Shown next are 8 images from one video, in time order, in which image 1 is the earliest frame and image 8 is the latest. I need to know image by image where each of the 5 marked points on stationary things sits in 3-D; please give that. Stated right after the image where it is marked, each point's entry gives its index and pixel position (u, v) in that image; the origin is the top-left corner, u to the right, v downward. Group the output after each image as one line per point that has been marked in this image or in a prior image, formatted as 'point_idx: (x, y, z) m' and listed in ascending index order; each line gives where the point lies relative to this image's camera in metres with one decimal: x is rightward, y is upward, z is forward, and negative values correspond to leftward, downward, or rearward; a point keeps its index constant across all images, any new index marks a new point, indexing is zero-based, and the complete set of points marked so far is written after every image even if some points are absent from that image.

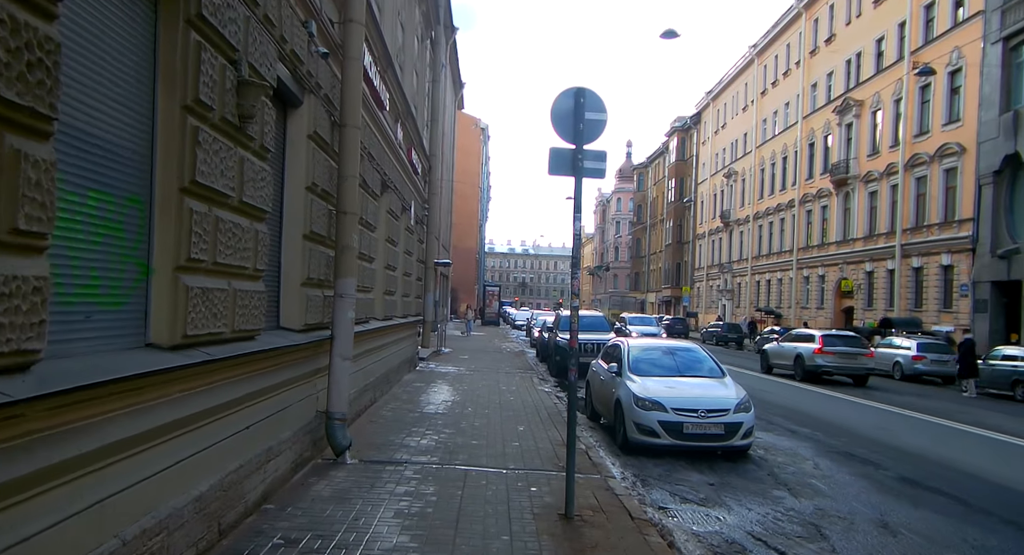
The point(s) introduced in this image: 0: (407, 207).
0: (-2.3, +1.5, +13.6) m
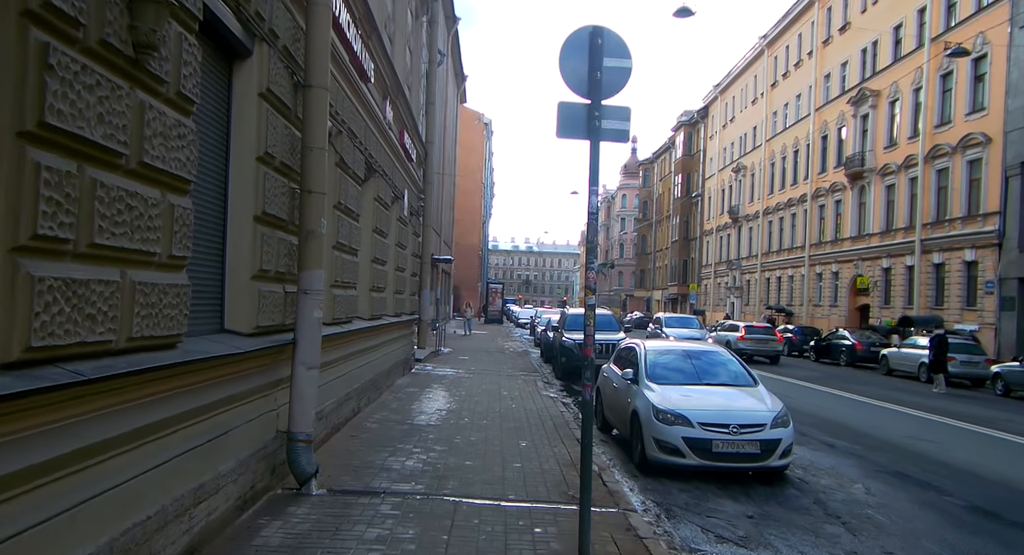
0: (-2.2, +1.6, +12.4) m
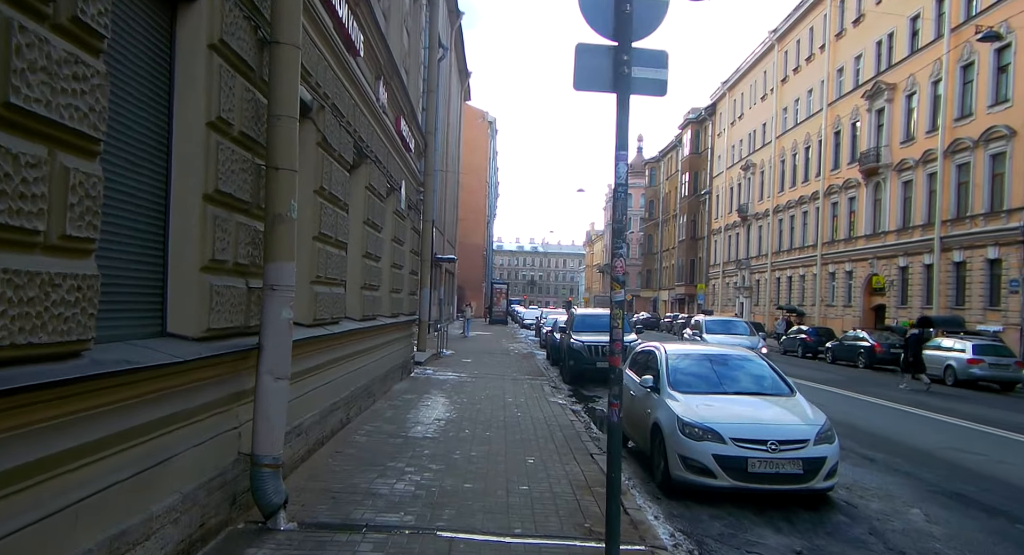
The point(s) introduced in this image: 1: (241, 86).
0: (-2.2, +1.7, +11.5) m
1: (-1.9, +1.4, +4.4) m
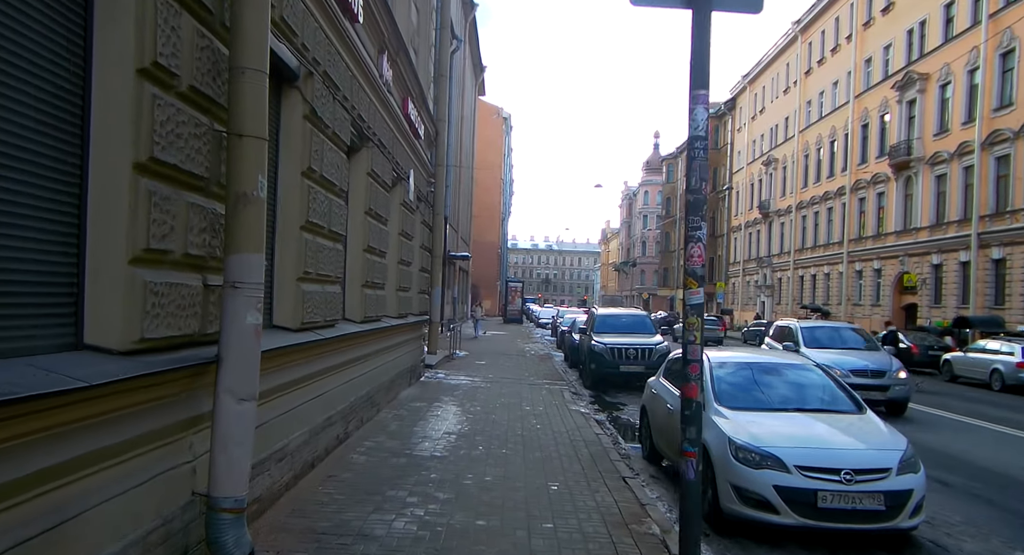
0: (-1.9, +1.7, +10.6) m
1: (-1.8, +1.4, +3.5) m
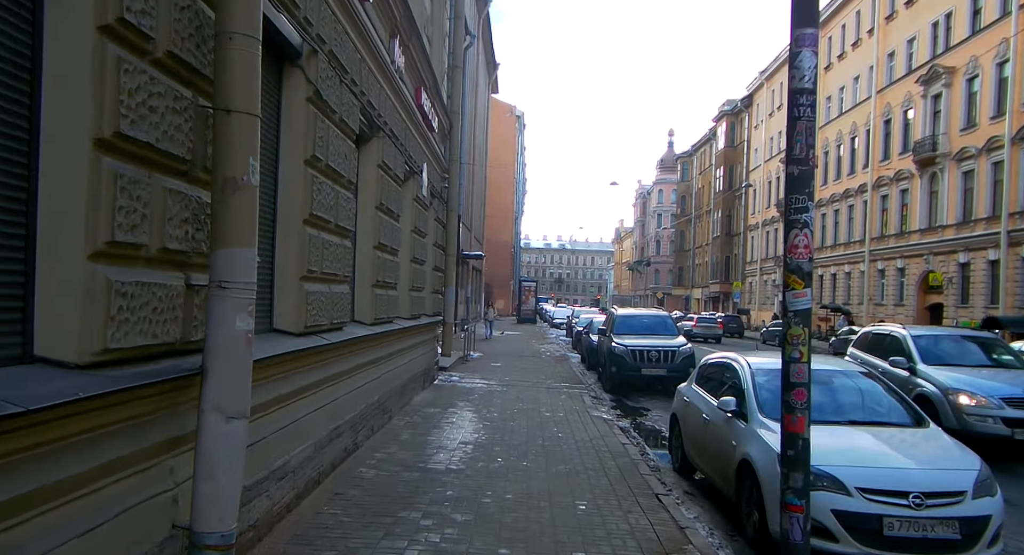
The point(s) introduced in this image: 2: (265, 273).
0: (-1.6, +1.7, +10.0) m
1: (-1.6, +1.4, +3.0) m
2: (-1.9, 0.0, +4.8) m
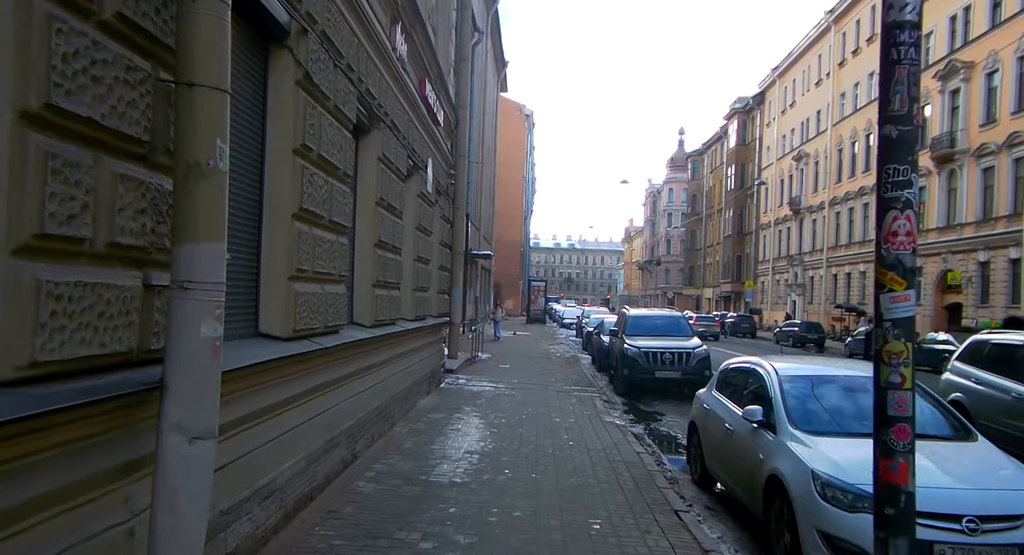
0: (-1.4, +1.7, +9.6) m
1: (-1.6, +1.4, +2.5) m
2: (-1.8, 0.0, +4.4) m
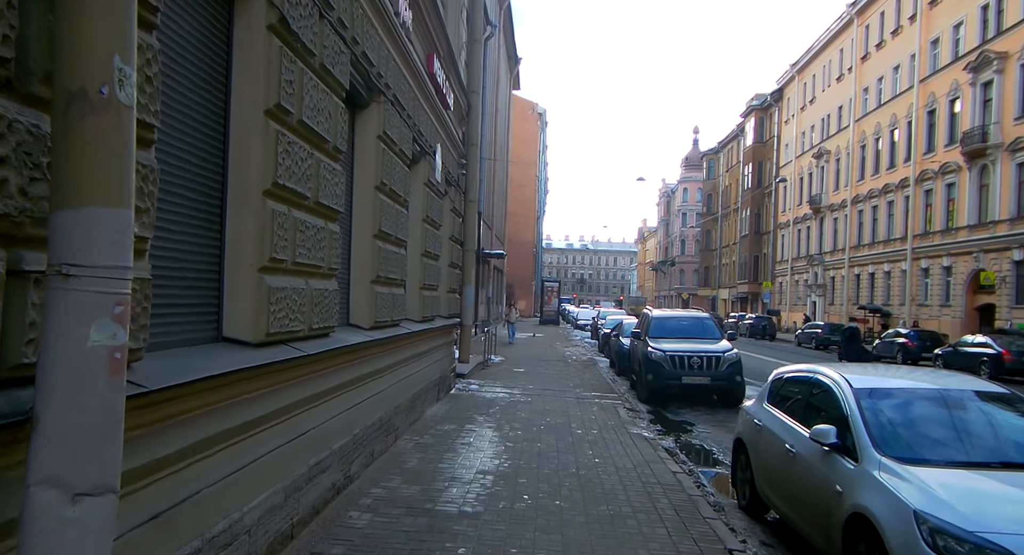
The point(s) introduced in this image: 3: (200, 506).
0: (-1.2, +1.8, +8.7) m
1: (-1.5, +1.4, +1.7) m
2: (-1.7, +0.1, +3.5) m
3: (-1.5, -1.1, +3.0) m
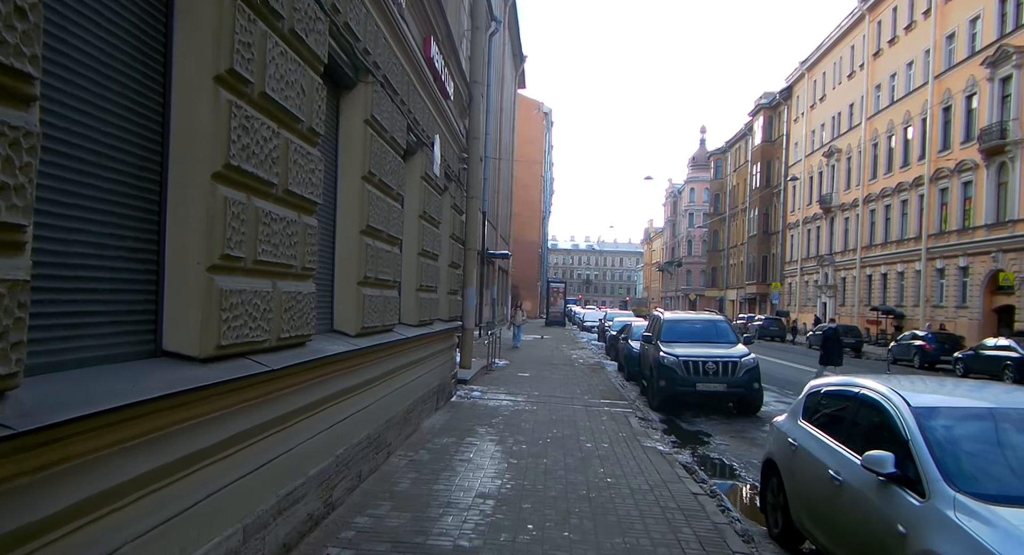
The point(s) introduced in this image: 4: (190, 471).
0: (-1.1, +1.8, +8.1) m
1: (-1.5, +1.4, +1.0) m
2: (-1.7, +0.1, +2.9) m
3: (-1.5, -1.1, +2.4) m
4: (-1.5, -0.9, +2.9) m
